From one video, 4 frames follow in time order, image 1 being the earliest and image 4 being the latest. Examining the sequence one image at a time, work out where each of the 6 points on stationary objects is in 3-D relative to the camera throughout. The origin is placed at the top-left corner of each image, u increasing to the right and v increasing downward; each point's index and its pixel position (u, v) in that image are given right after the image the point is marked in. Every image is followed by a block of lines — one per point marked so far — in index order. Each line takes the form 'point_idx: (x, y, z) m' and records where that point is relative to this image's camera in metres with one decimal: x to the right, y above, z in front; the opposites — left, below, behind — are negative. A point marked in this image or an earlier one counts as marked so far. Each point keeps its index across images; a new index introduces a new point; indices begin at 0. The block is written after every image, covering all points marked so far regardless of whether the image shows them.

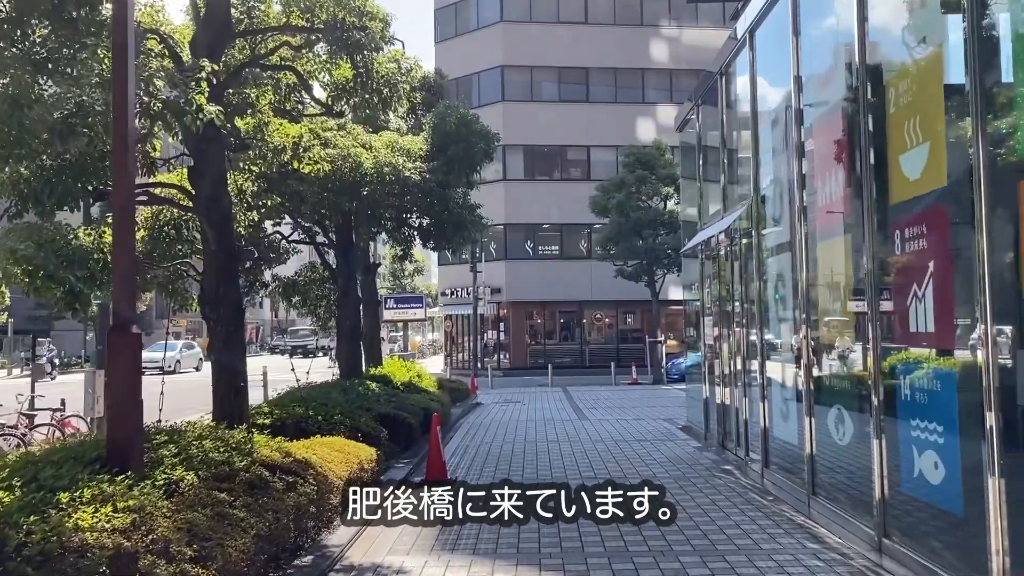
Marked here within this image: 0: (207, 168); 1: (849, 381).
0: (-3.0, +1.2, +8.2) m
1: (+2.7, -0.7, +6.8) m
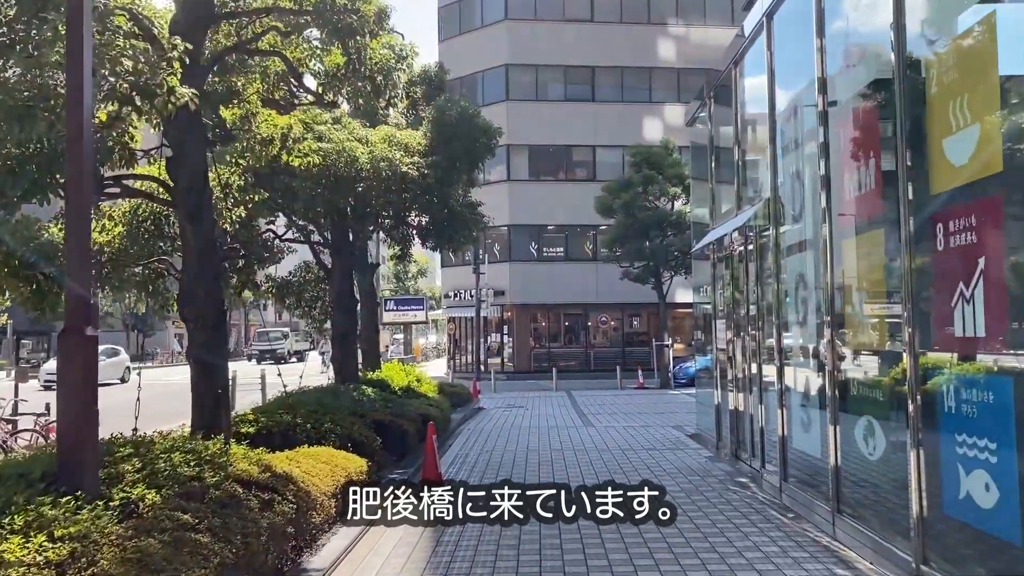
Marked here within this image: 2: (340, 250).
0: (-3.0, +1.2, +7.7) m
1: (+2.7, -0.7, +6.2) m
2: (-2.8, +0.6, +13.6) m
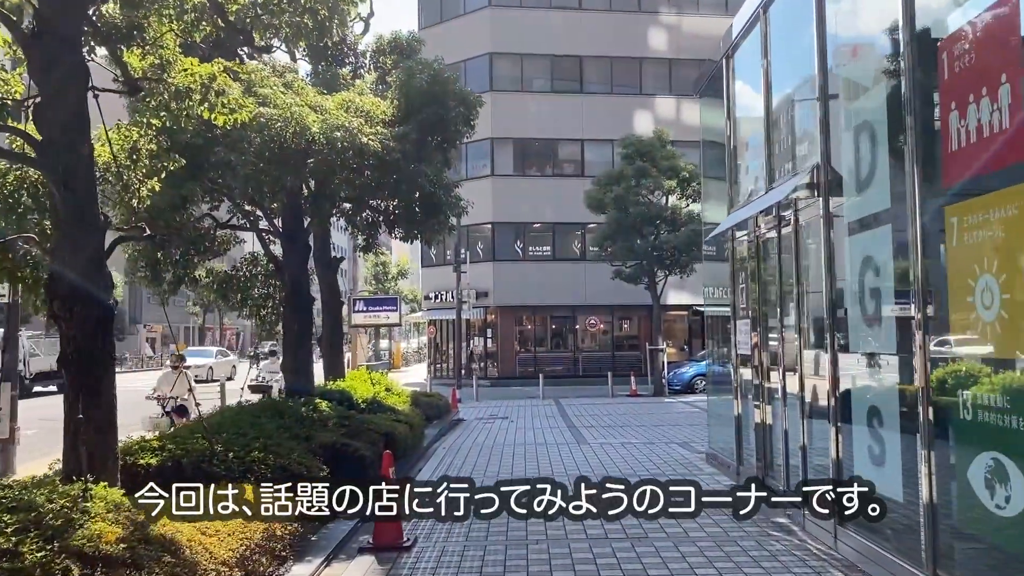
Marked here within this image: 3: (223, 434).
0: (-3.1, +1.3, +5.7) m
1: (+2.6, -0.7, +4.3) m
2: (-3.1, +0.7, +11.6) m
3: (-2.6, -1.3, +7.4) m
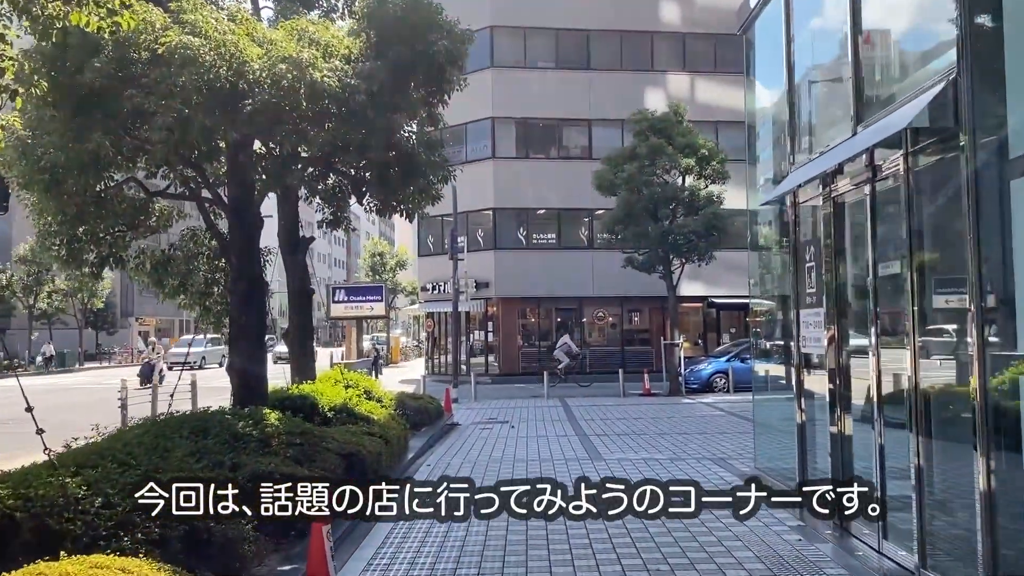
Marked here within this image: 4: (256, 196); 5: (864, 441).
0: (-3.2, +1.4, +3.6) m
1: (+2.6, -0.5, +2.2) m
2: (-3.1, +0.9, +9.5) m
3: (-2.6, -1.1, +5.3) m
4: (-2.9, +1.0, +9.6) m
5: (+2.7, -1.3, +6.4) m
